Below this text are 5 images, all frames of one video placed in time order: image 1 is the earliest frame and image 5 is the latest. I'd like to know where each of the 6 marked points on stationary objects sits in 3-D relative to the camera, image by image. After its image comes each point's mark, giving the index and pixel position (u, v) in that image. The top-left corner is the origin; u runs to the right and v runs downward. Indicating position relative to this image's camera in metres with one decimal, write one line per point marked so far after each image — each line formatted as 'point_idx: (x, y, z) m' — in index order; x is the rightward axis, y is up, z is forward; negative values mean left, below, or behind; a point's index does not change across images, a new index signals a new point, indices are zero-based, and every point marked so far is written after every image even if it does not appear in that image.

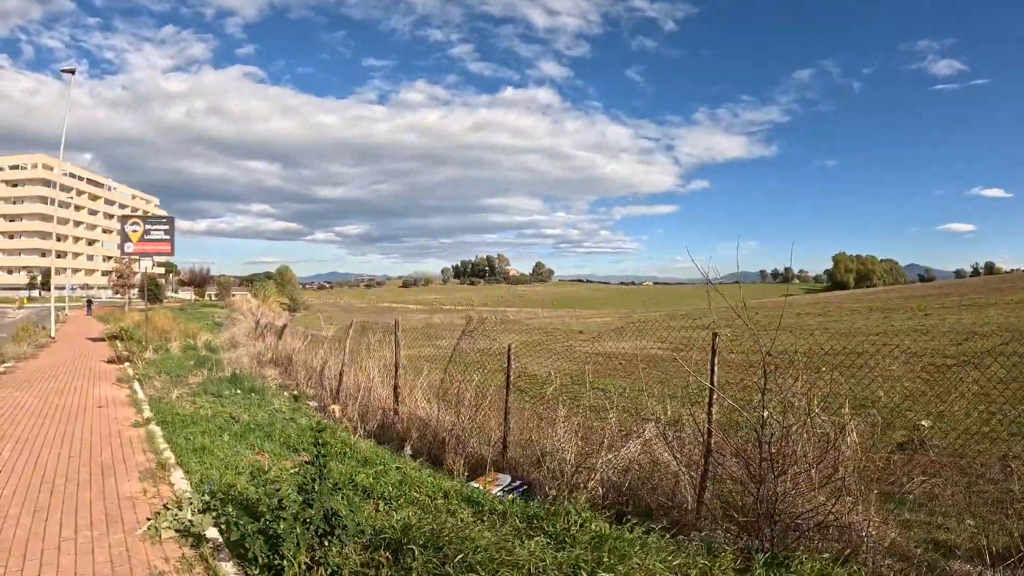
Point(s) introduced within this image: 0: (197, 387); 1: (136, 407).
0: (-4.8, -1.5, +9.1) m
1: (-4.8, -1.5, +7.5) m
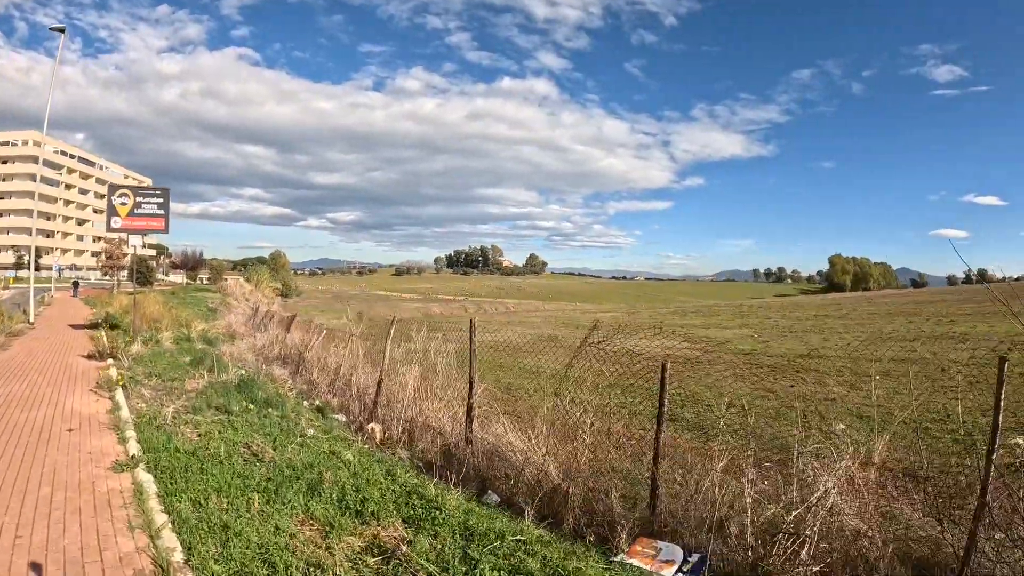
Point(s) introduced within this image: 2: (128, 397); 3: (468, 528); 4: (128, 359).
0: (-3.8, -1.4, +7.3) m
1: (-3.8, -1.4, +5.7) m
2: (-4.7, -1.3, +7.1) m
3: (-0.3, -1.6, +3.9) m
4: (-6.9, -1.3, +10.6) m
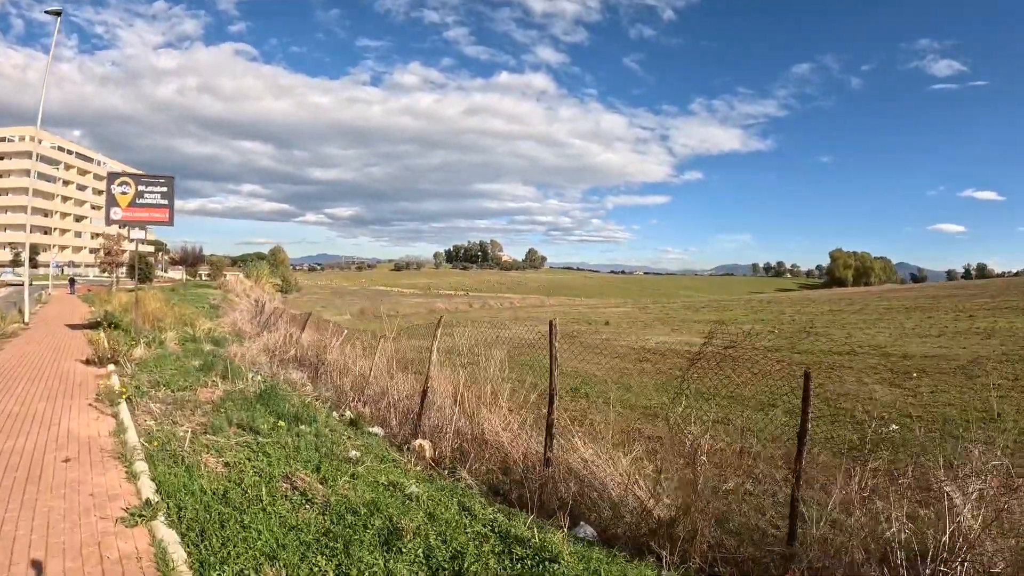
0: (-3.1, -1.3, +6.3) m
1: (-3.1, -1.4, +4.7) m
2: (-3.9, -1.3, +6.1) m
3: (+0.4, -1.6, +3.0) m
4: (-6.2, -1.2, +9.6) m
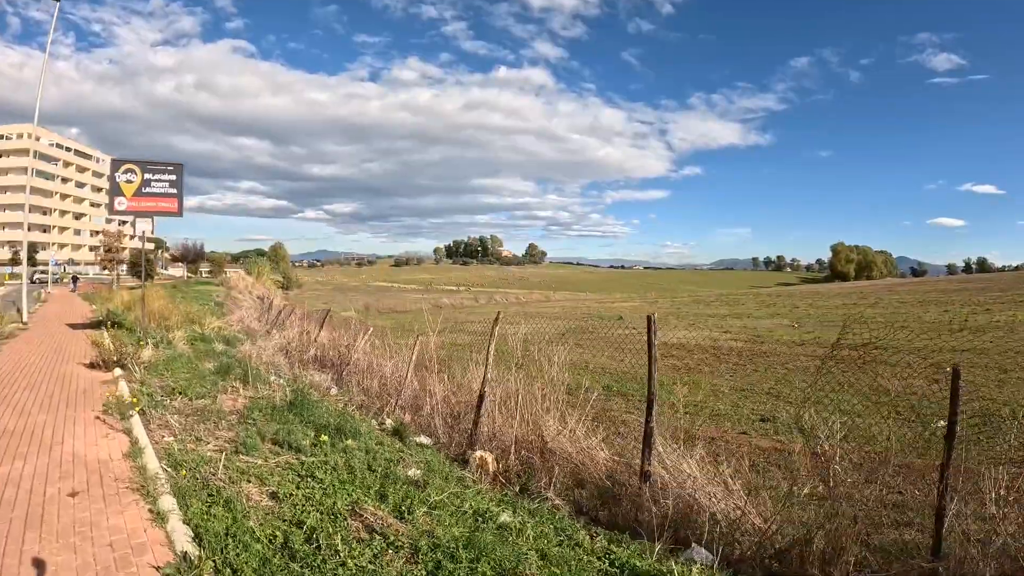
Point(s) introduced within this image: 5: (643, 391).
0: (-2.5, -1.3, +5.5) m
1: (-2.4, -1.3, +3.8) m
2: (-3.3, -1.3, +5.3) m
3: (+1.1, -1.6, +2.2) m
4: (-5.6, -1.2, +8.8) m
5: (+2.9, -2.3, +13.1) m
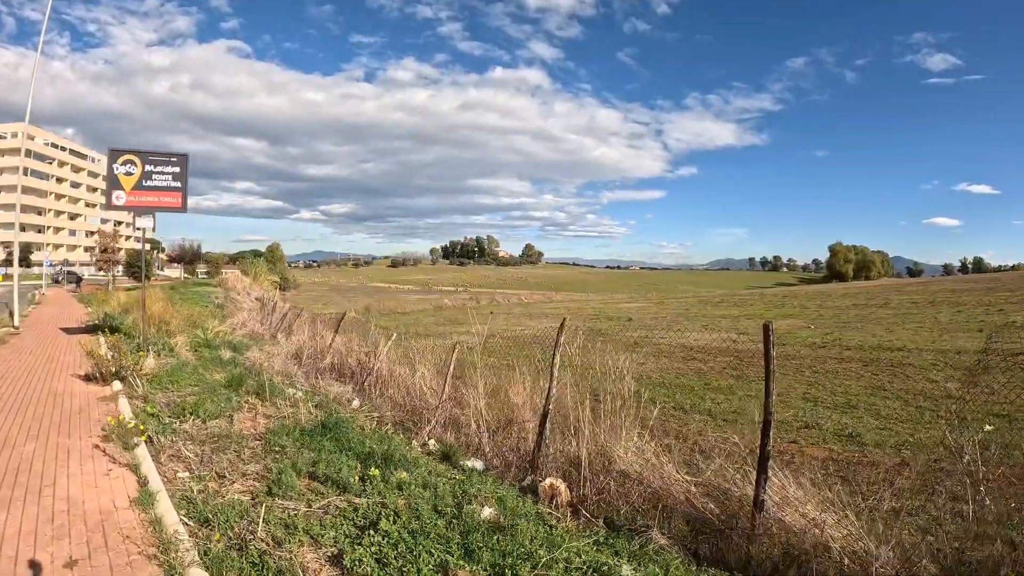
0: (-1.9, -1.3, +4.7) m
1: (-1.8, -1.4, +3.0) m
2: (-2.7, -1.3, +4.5) m
3: (+1.7, -1.6, +1.4) m
4: (-5.0, -1.2, +7.9) m
5: (+3.5, -2.3, +12.3) m
